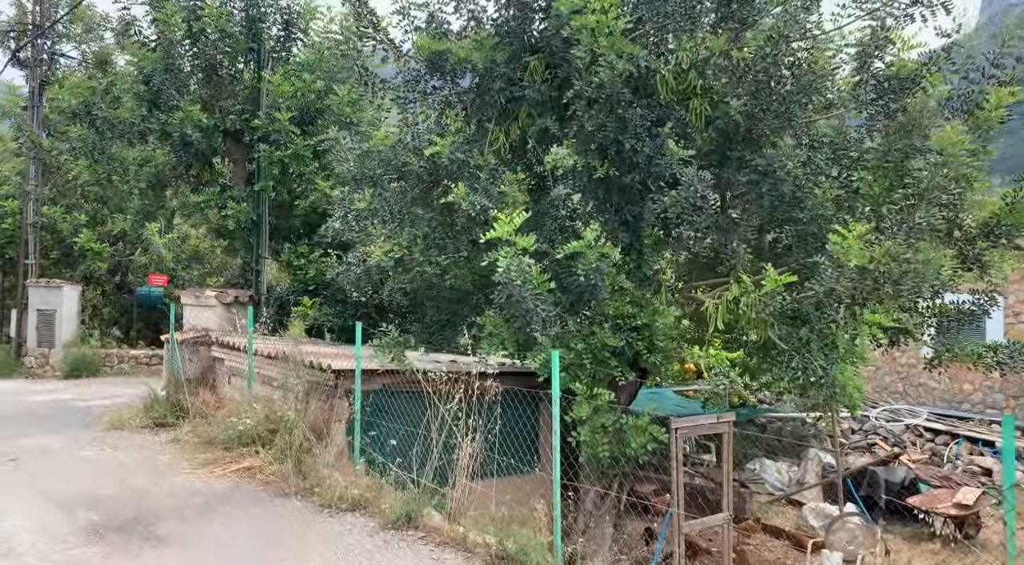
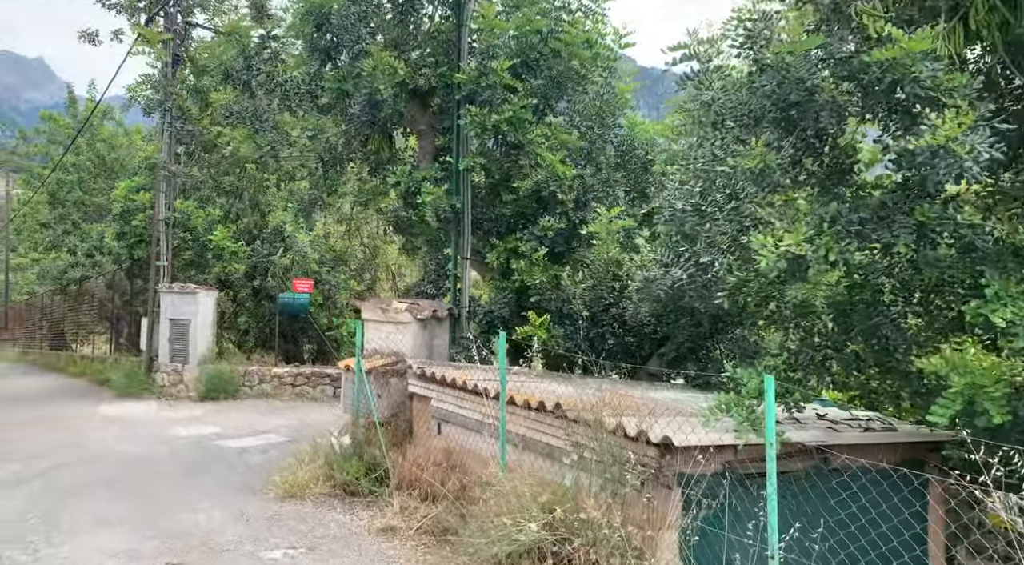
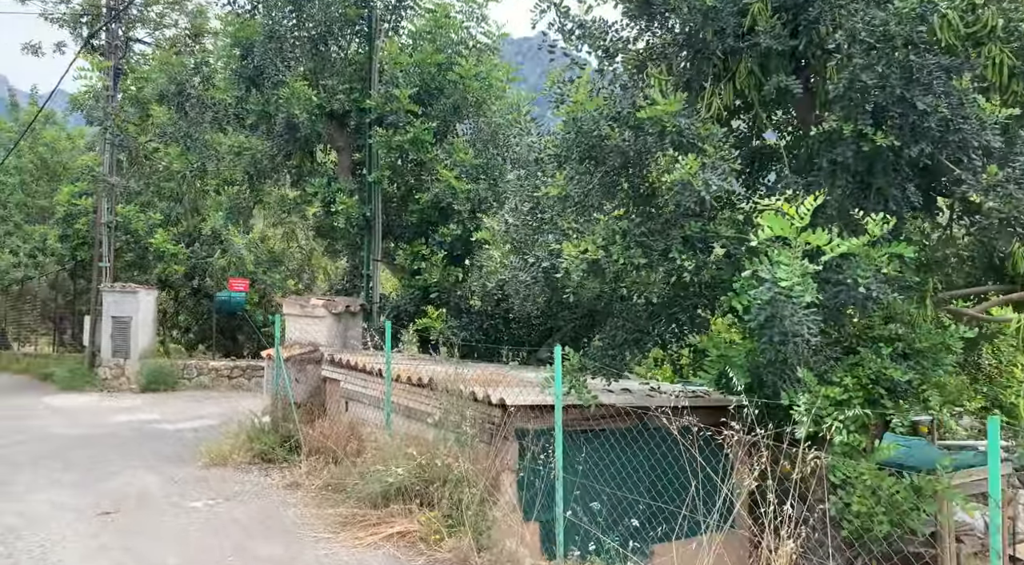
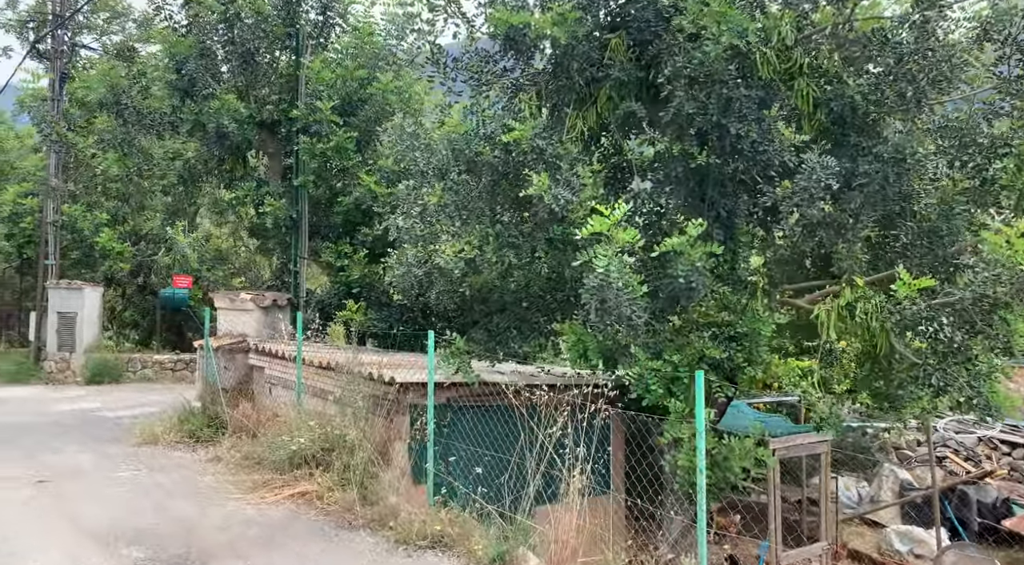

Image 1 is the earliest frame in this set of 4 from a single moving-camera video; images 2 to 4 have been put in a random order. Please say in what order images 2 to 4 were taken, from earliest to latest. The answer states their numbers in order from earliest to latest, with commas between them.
4, 3, 2
